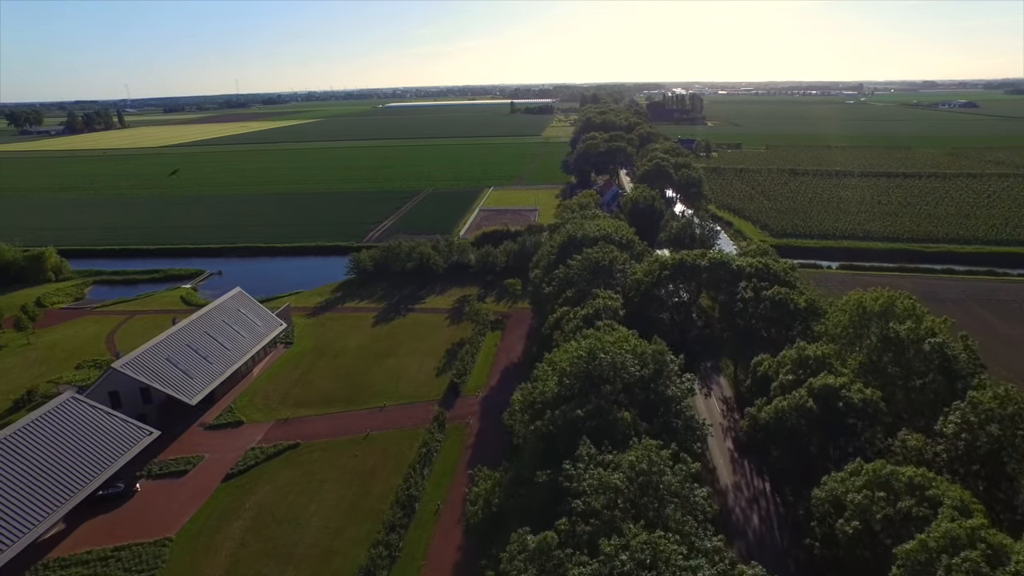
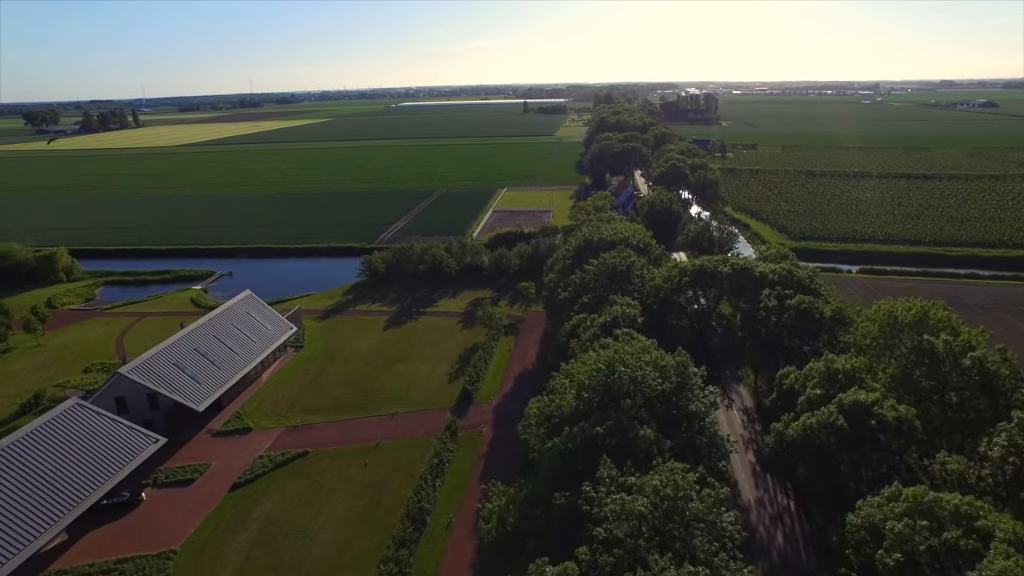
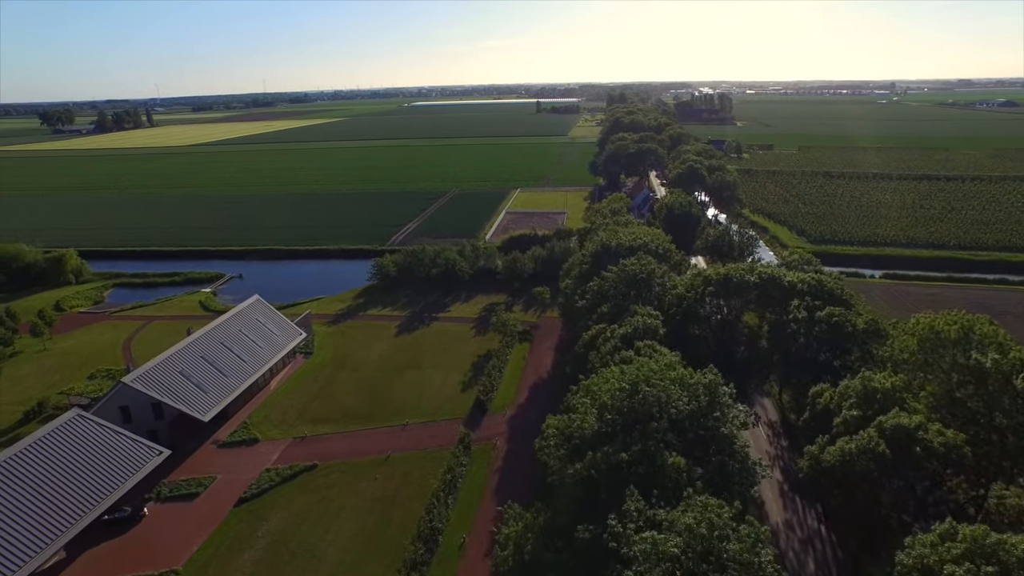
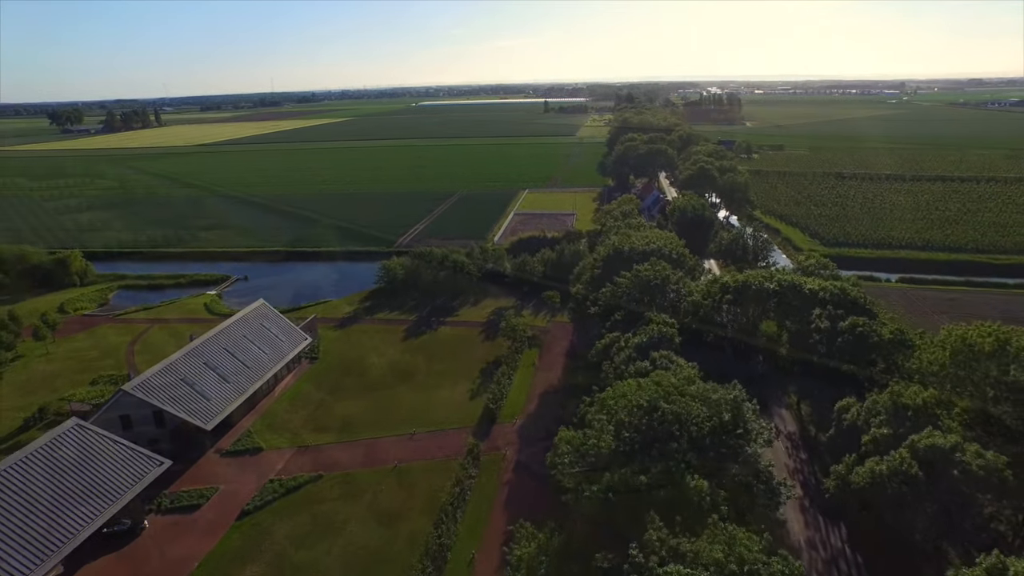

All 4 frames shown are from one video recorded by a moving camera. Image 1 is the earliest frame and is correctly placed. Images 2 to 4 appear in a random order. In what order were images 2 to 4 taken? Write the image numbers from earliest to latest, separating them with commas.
2, 3, 4
